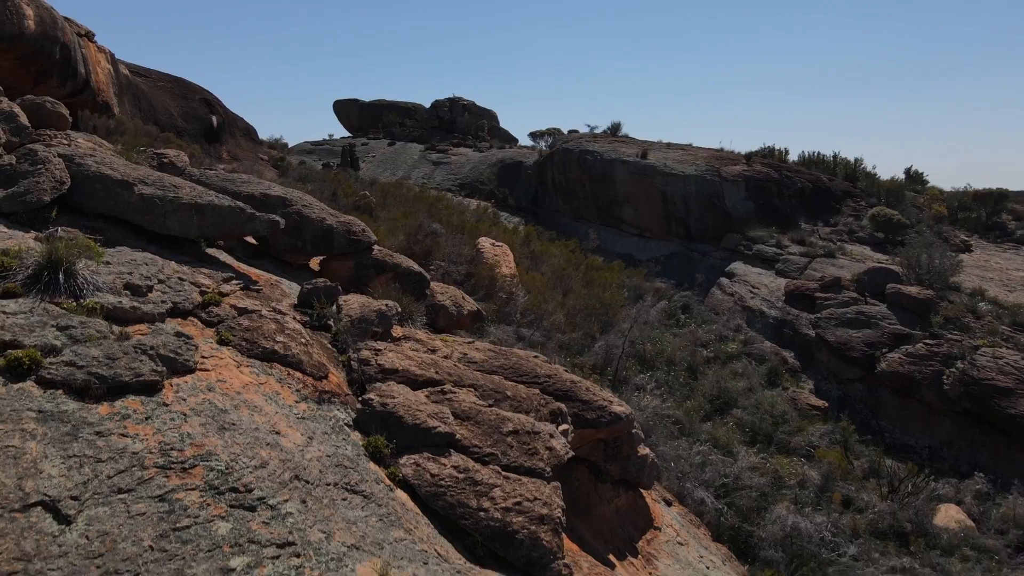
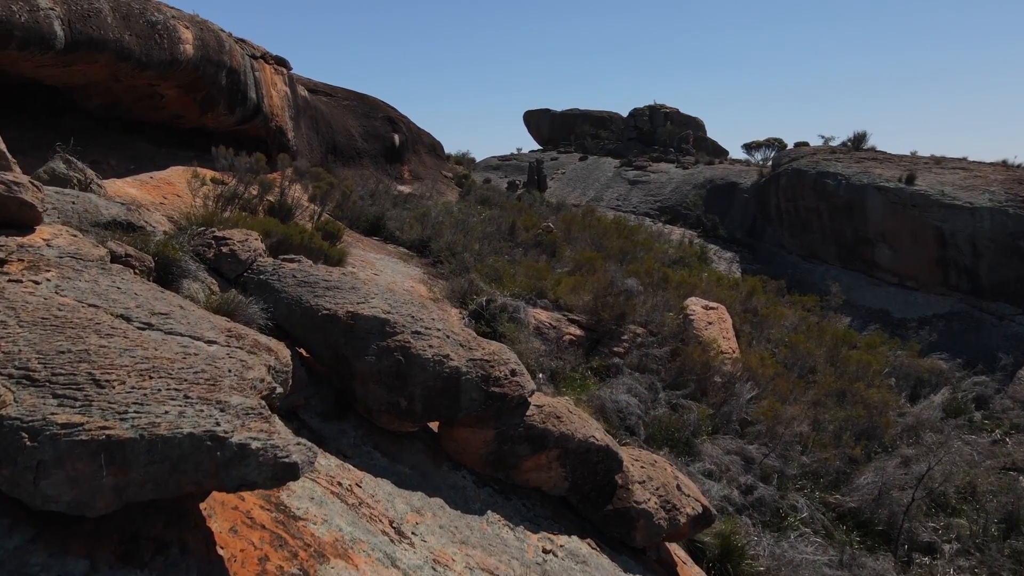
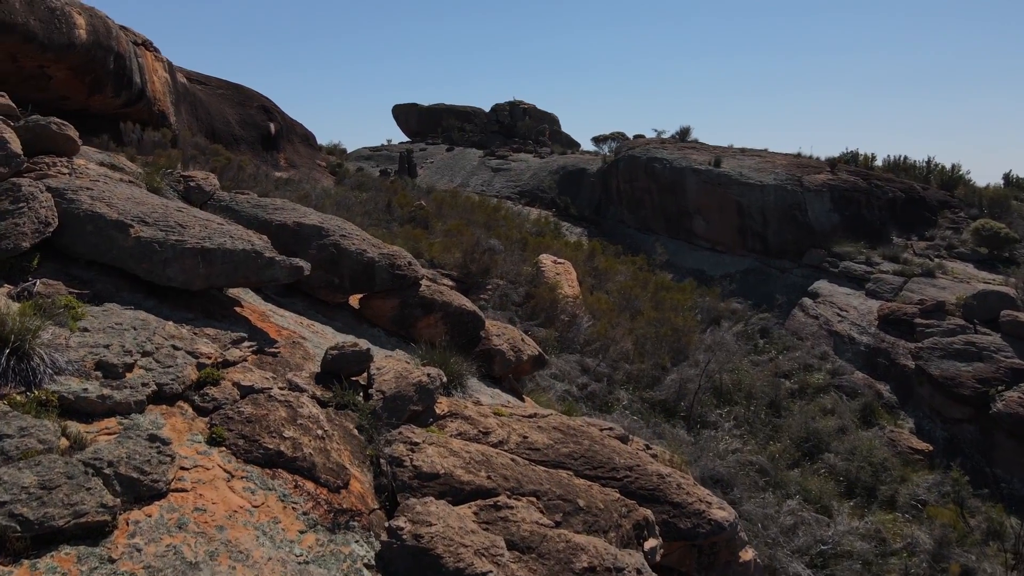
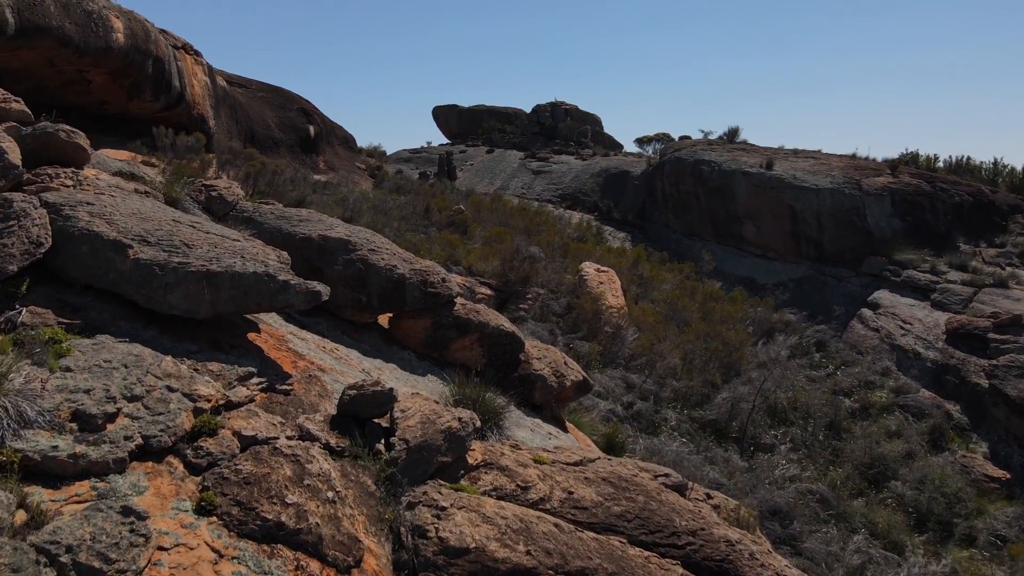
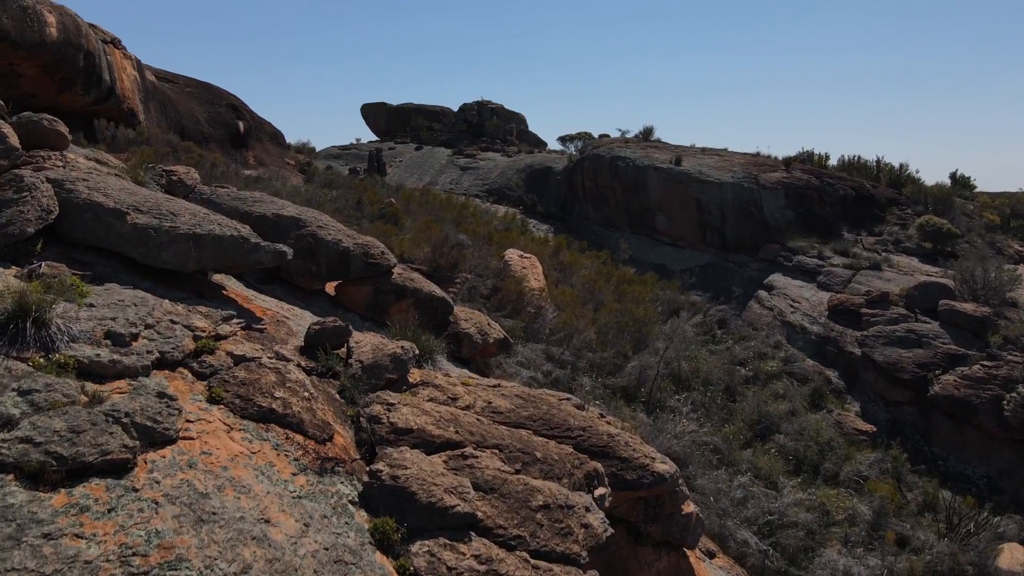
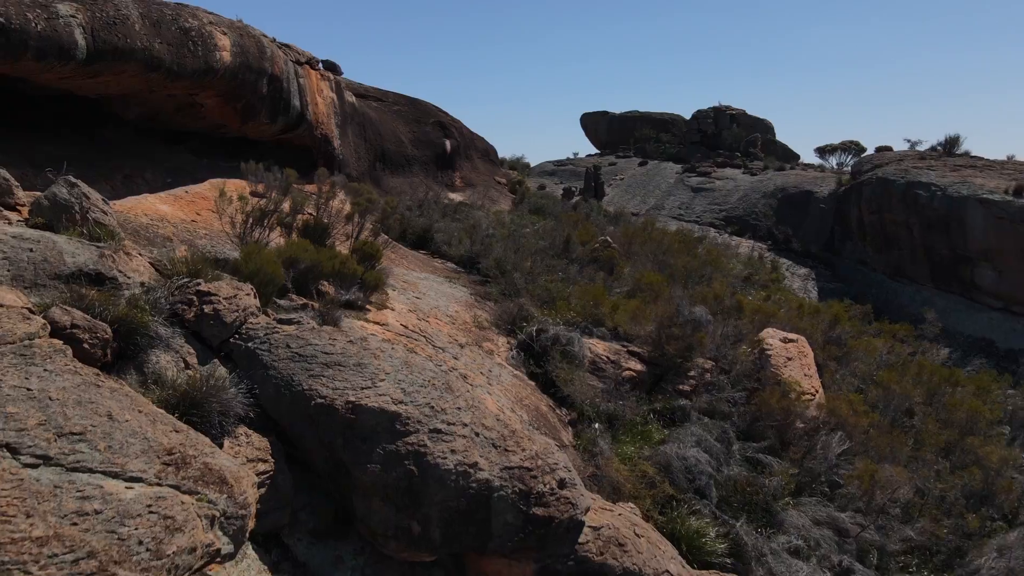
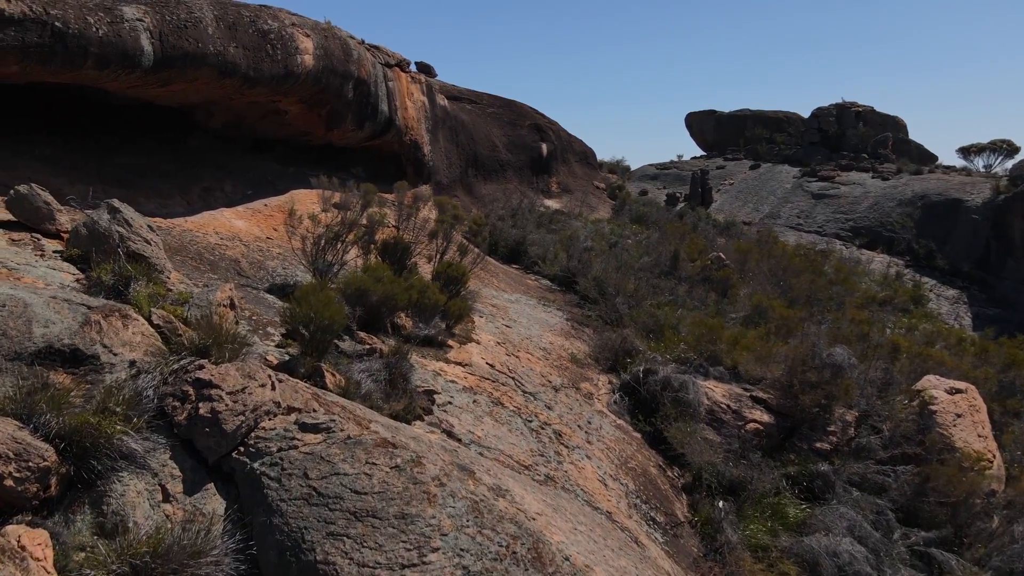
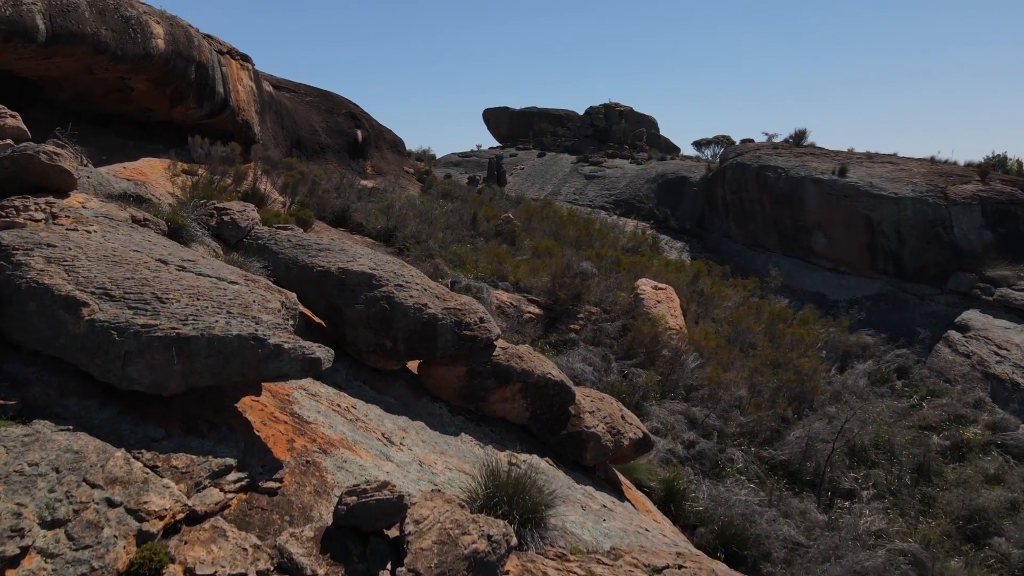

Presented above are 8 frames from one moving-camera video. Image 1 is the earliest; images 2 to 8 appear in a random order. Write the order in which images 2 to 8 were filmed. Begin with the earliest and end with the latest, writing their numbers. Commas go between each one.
5, 3, 4, 8, 2, 6, 7
